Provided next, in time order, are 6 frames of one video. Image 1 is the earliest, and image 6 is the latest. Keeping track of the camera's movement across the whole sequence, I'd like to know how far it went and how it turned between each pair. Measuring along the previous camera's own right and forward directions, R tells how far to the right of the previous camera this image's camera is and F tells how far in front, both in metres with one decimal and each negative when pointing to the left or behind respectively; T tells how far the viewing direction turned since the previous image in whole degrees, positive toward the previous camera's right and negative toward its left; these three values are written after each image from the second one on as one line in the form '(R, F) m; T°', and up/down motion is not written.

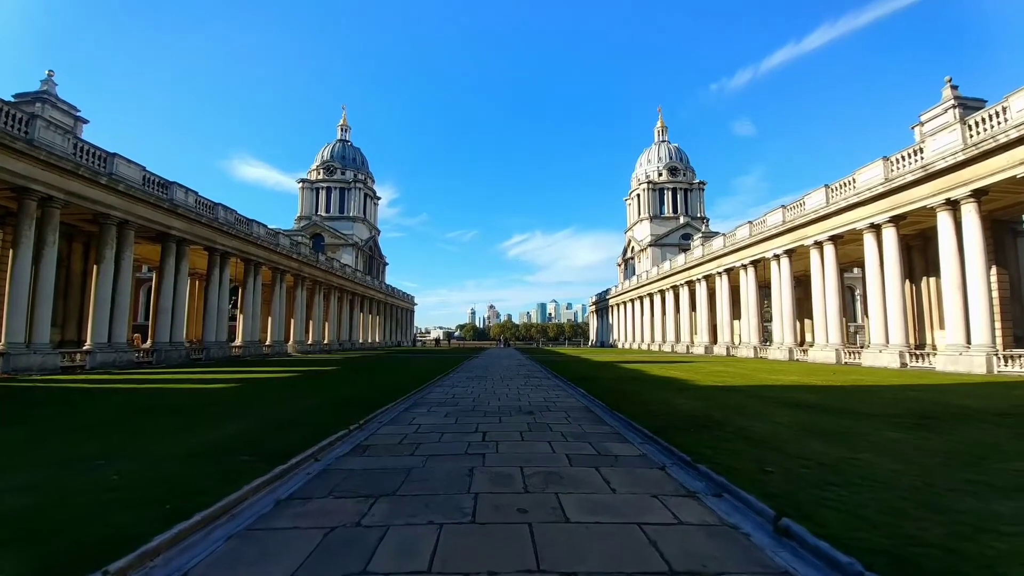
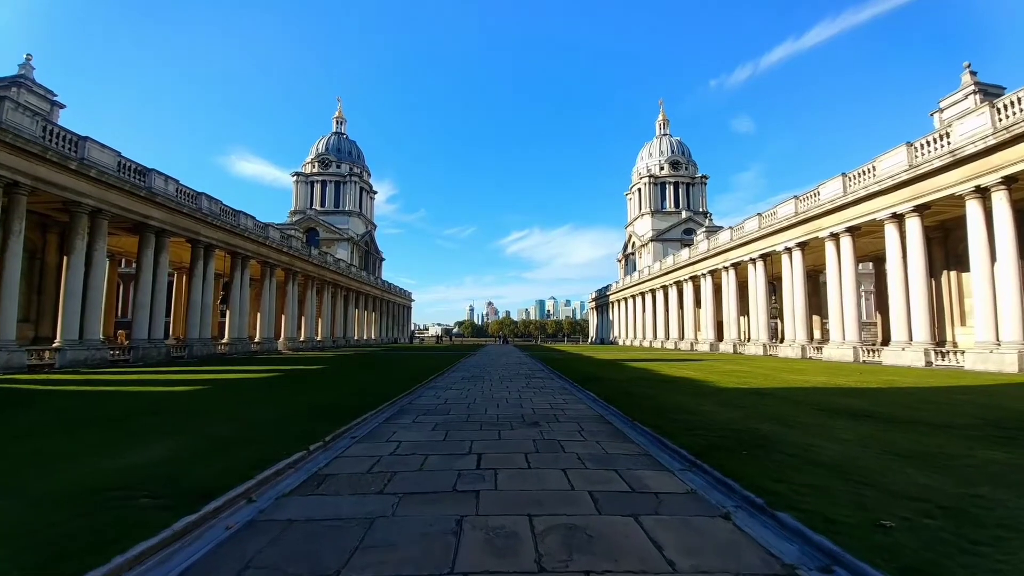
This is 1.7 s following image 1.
(-0.1, +1.6) m; 0°
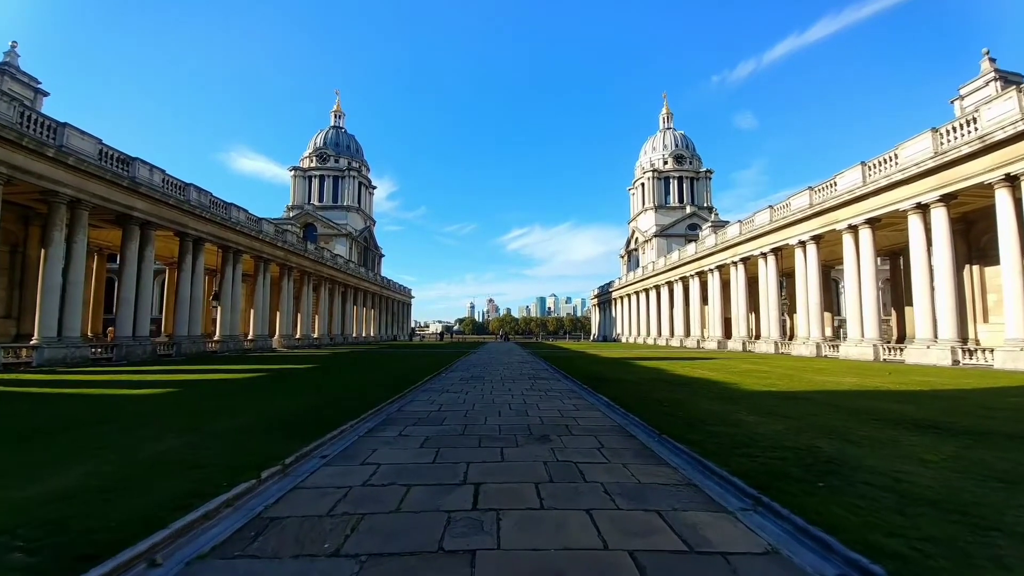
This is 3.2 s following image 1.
(-0.1, +1.3) m; 0°
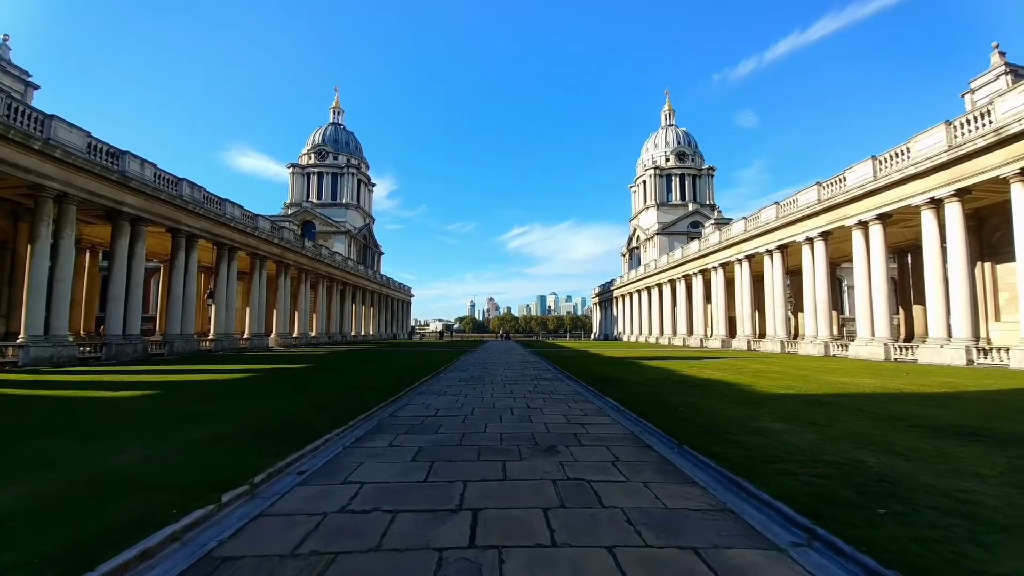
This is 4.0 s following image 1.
(0.0, +0.7) m; 0°
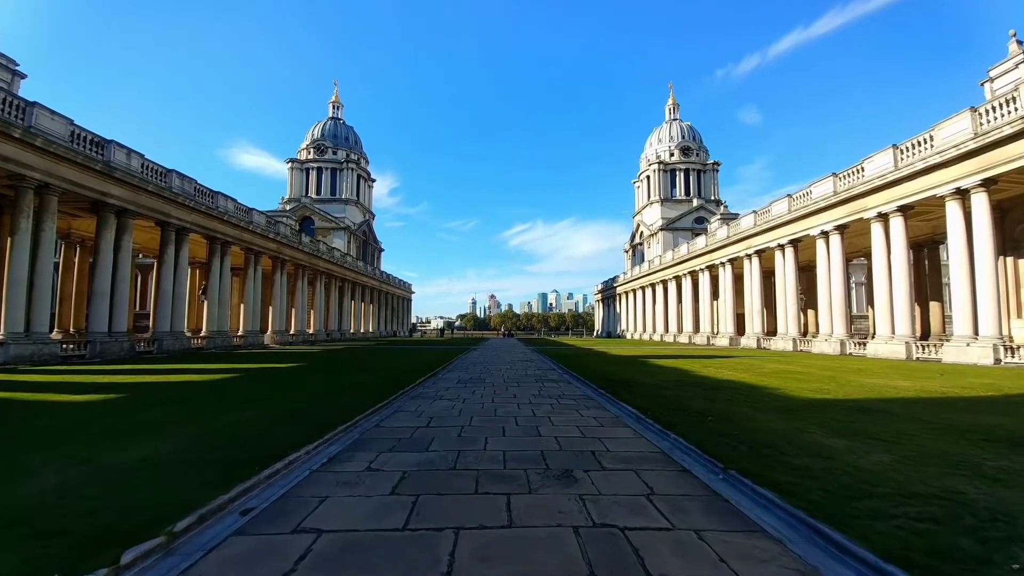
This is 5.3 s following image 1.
(0.0, +1.1) m; 0°
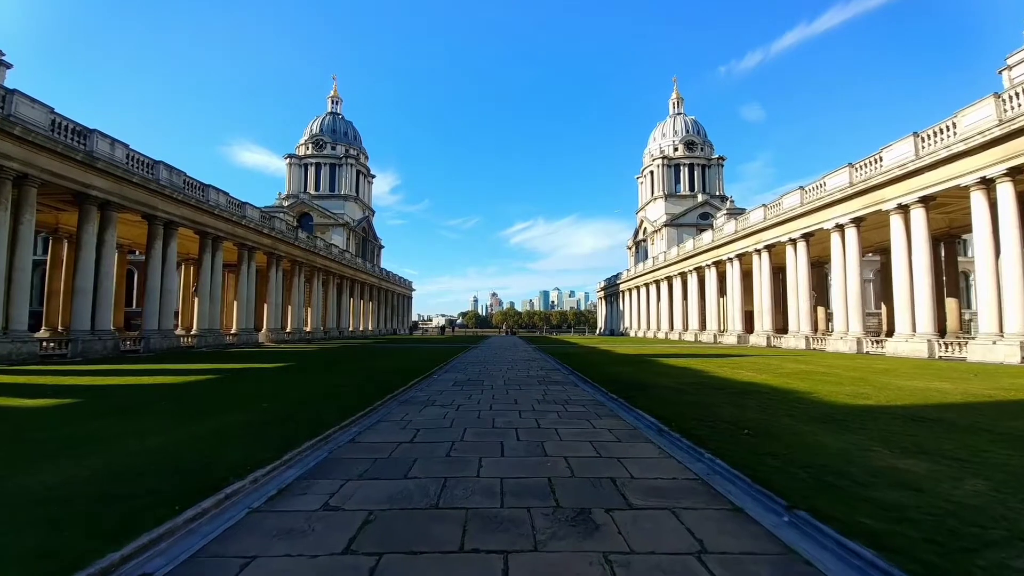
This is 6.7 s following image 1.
(0.0, +1.1) m; 0°
